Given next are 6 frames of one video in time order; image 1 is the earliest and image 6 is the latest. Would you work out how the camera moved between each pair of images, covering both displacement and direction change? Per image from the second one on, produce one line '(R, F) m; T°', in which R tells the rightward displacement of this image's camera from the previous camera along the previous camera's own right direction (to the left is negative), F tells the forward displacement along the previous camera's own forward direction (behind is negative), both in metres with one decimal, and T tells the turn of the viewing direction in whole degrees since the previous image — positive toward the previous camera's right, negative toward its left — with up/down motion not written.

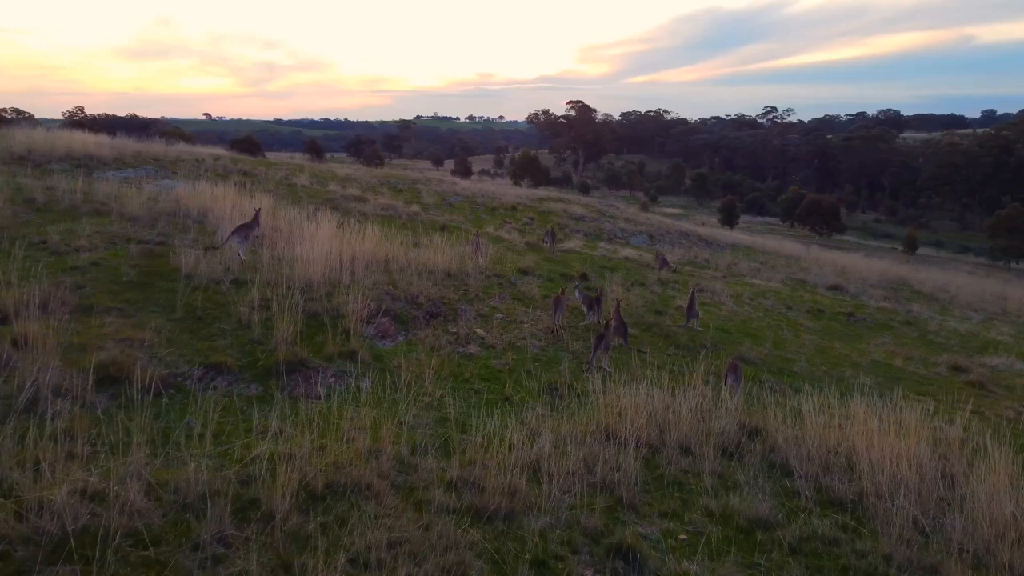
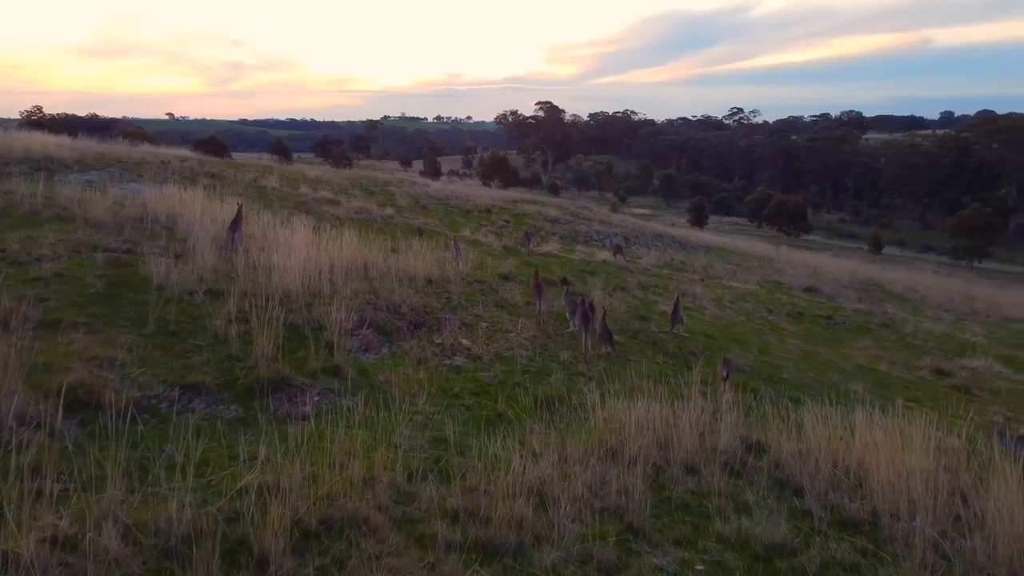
(-0.2, +0.3) m; +2°
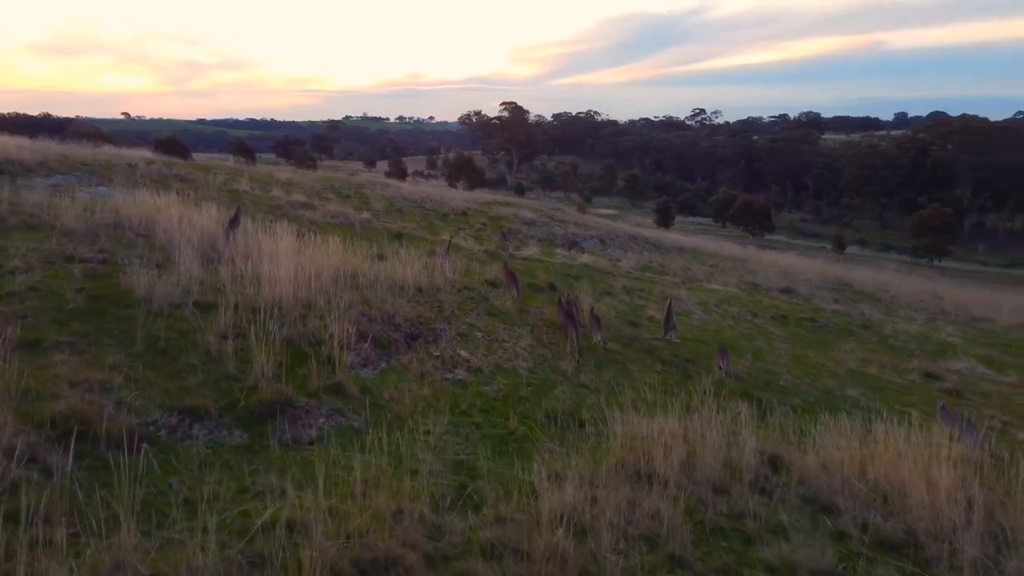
(-0.3, +0.3) m; +3°
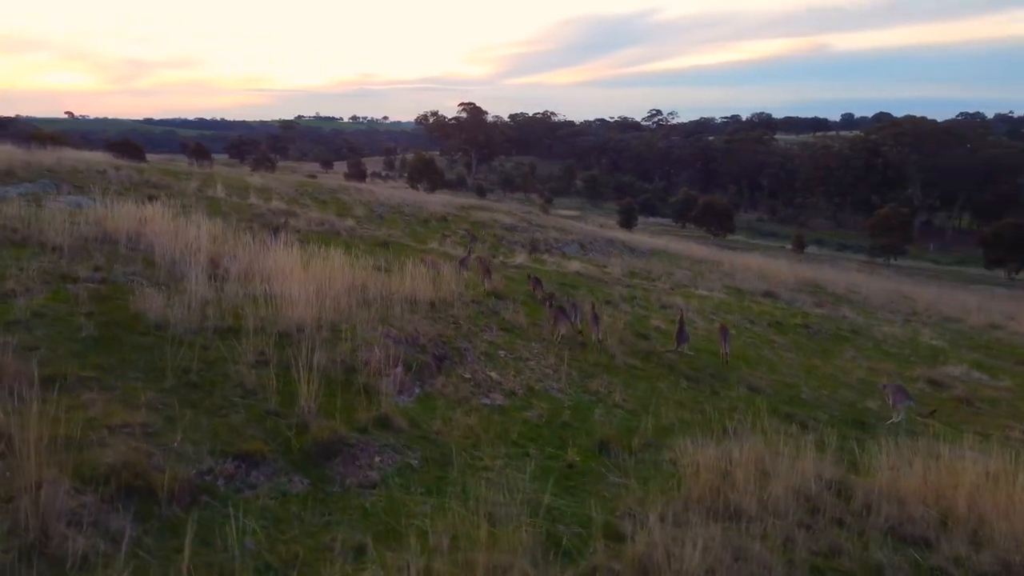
(-0.7, +0.3) m; +3°
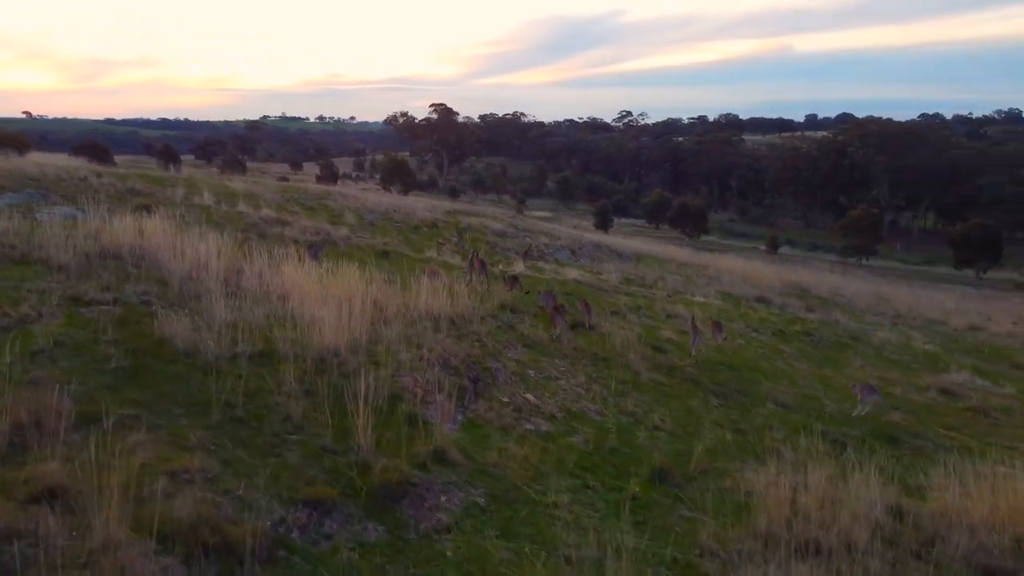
(-0.6, +0.2) m; +2°
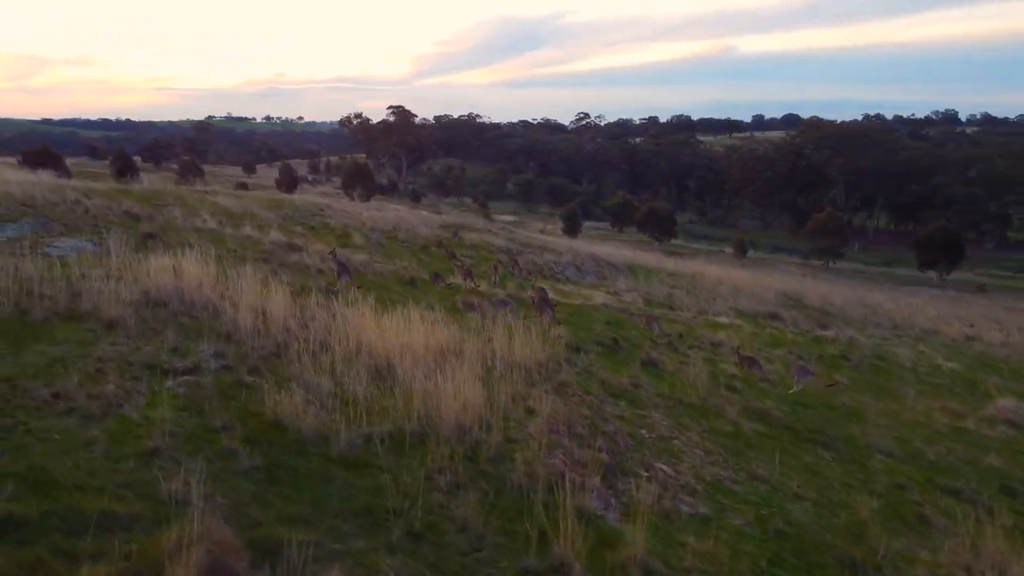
(-1.5, +0.7) m; +3°
